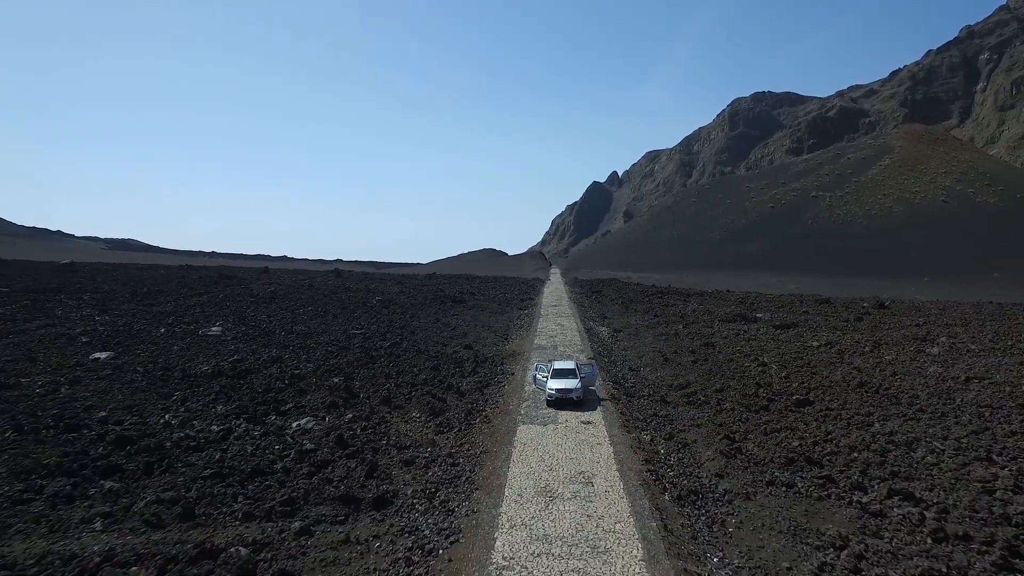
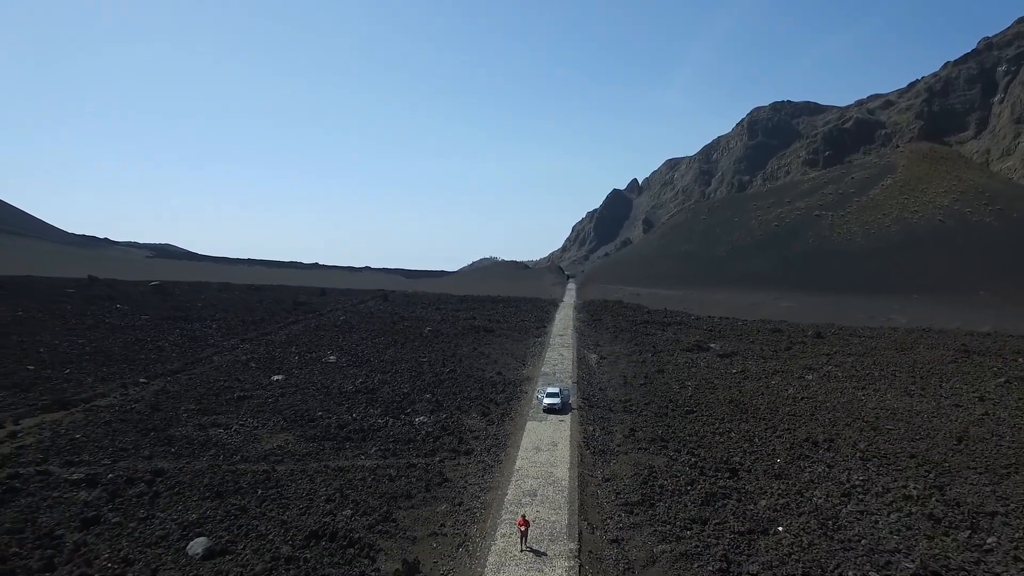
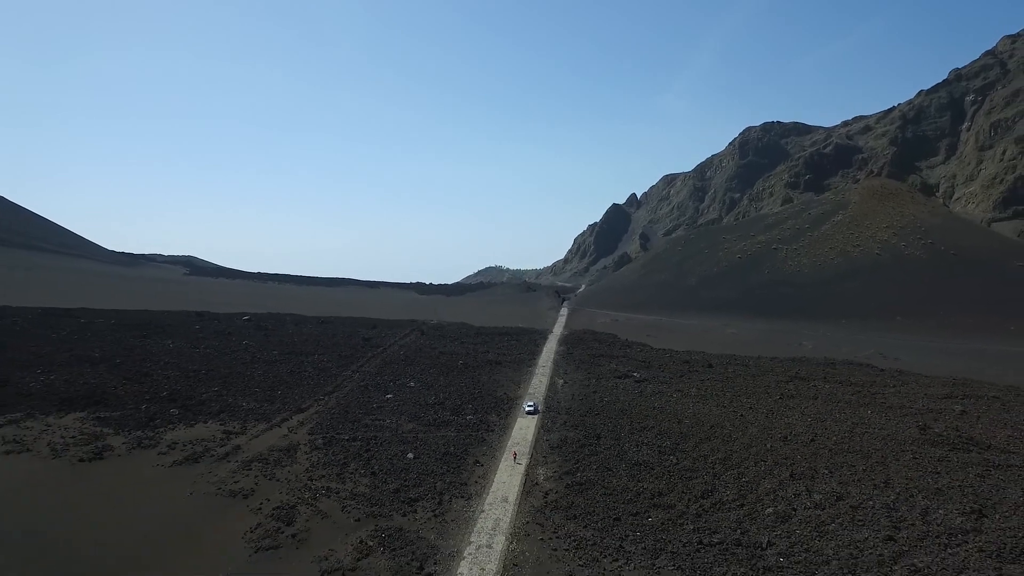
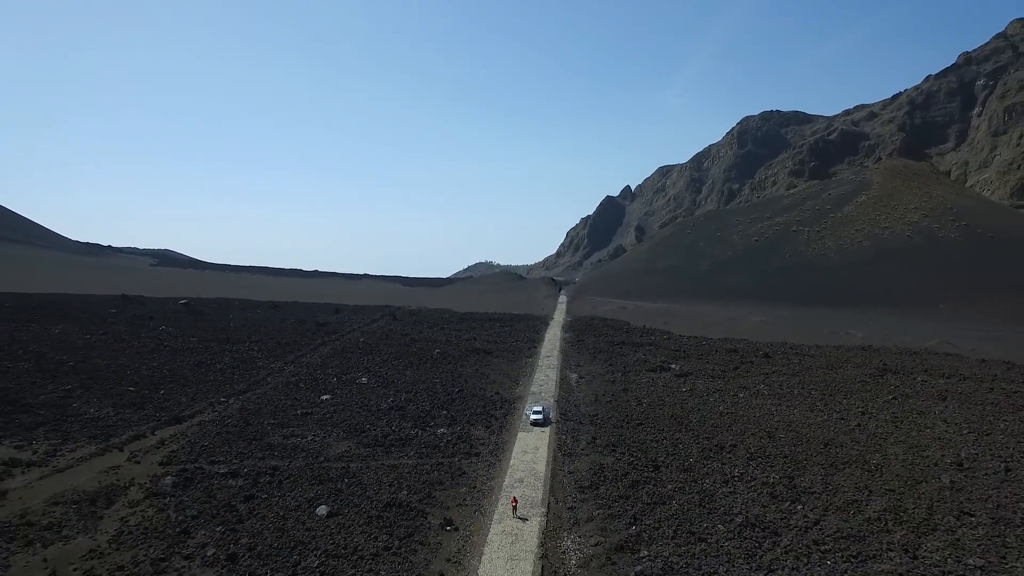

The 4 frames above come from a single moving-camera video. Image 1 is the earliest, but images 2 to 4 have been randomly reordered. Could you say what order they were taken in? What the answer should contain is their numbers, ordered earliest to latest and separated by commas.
2, 4, 3
